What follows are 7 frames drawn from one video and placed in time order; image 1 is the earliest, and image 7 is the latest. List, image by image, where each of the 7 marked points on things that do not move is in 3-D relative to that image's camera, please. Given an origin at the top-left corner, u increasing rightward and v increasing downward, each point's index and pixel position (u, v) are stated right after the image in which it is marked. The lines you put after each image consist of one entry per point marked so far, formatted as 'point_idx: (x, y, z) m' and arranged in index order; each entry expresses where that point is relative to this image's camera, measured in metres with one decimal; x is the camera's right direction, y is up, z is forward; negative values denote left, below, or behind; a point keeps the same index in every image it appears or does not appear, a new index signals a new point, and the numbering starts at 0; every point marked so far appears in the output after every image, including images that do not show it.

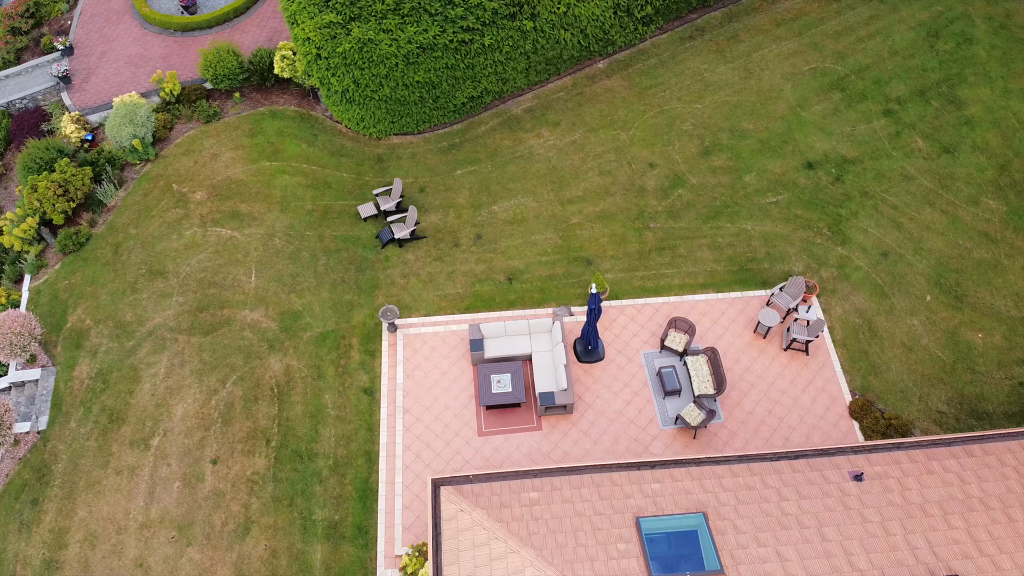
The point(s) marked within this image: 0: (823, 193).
0: (+6.8, +2.1, +18.5) m
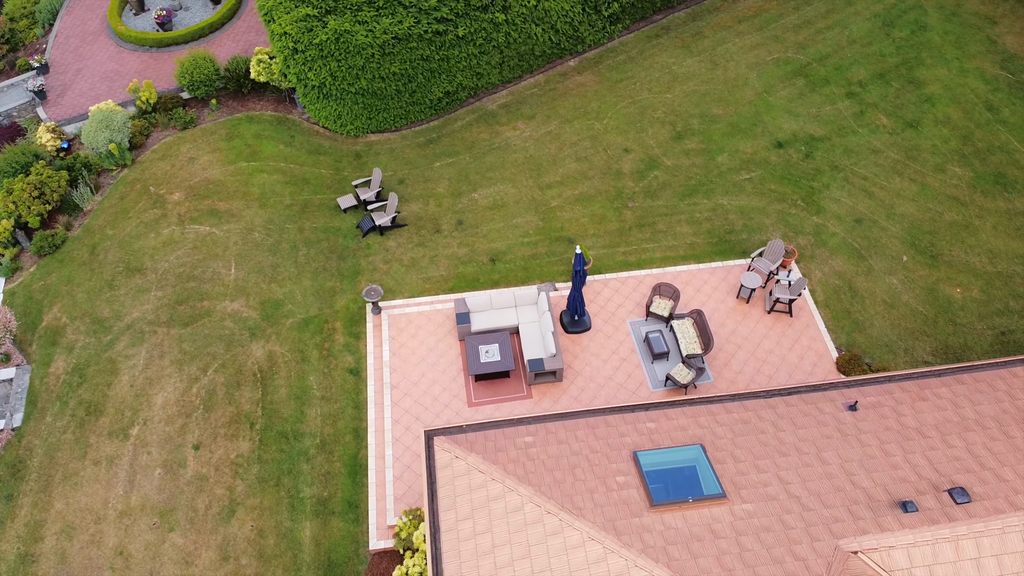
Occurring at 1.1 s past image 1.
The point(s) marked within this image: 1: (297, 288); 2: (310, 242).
0: (+6.3, +2.7, +18.9) m
1: (-4.4, 0.0, +17.4) m
2: (-4.3, +1.0, +18.1) m
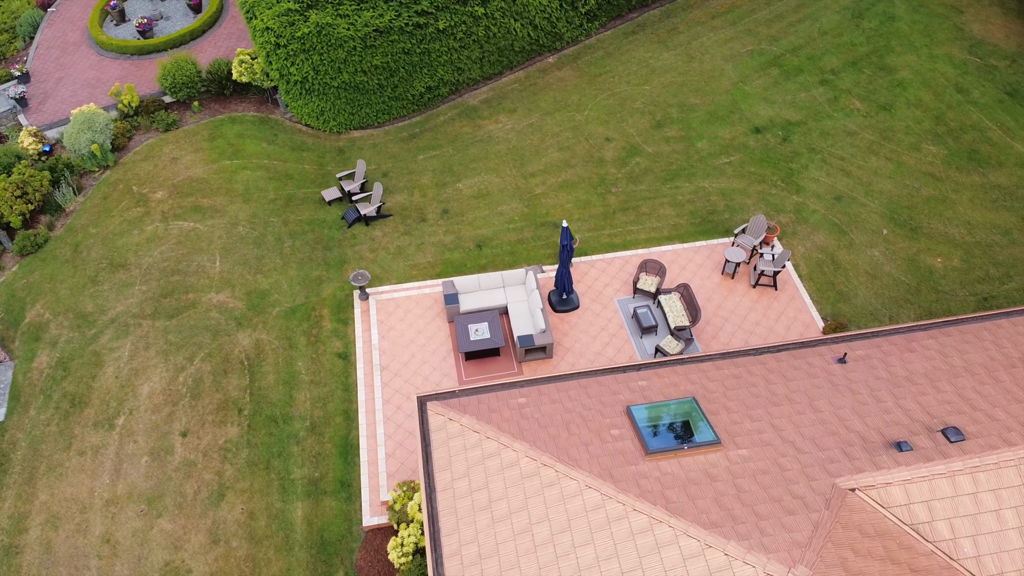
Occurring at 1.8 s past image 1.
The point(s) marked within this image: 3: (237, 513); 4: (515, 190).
0: (+5.9, +3.1, +19.2) m
1: (-4.7, +0.2, +17.4) m
2: (-4.7, +1.2, +18.1) m
3: (-4.6, -3.7, +14.0) m
4: (+0.1, +2.2, +18.7) m
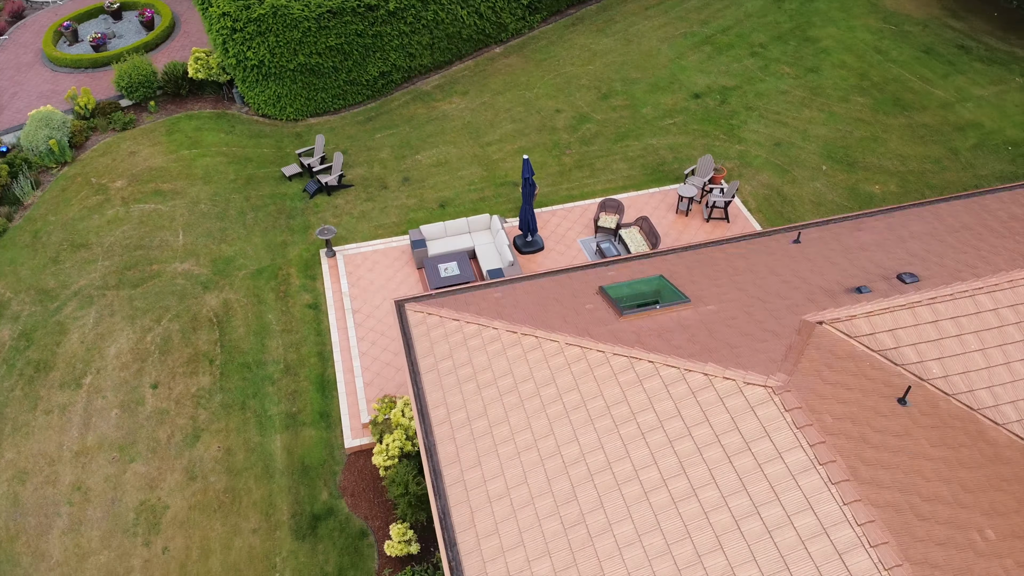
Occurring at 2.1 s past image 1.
0: (+4.8, +4.2, +20.2) m
1: (-5.5, +0.9, +17.5) m
2: (-5.5, +1.8, +18.3) m
3: (-4.9, -2.6, +13.8) m
4: (-0.9, +3.0, +19.3) m
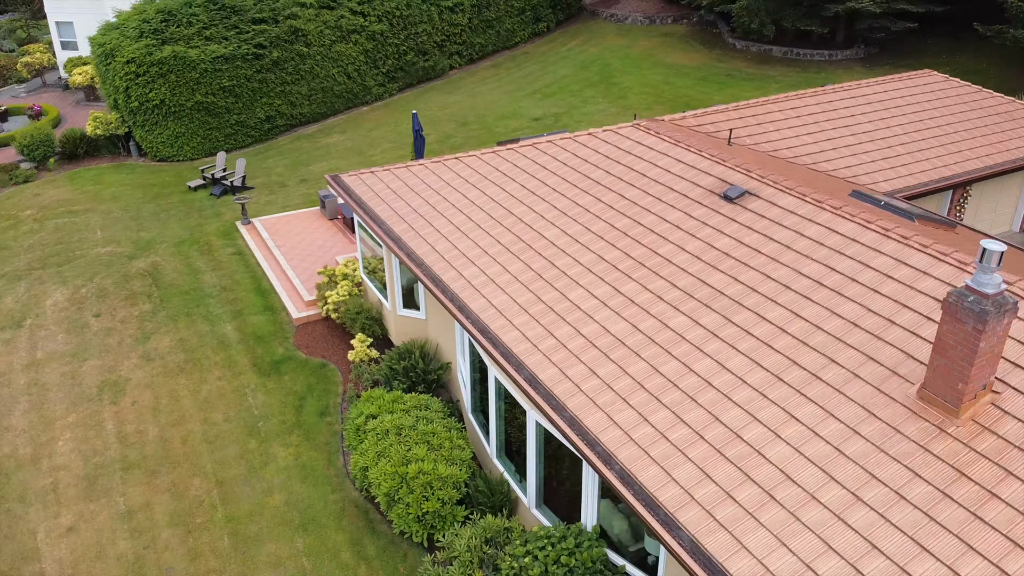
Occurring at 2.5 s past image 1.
0: (+1.2, +4.8, +24.8) m
1: (-7.9, +1.3, +19.2) m
2: (-8.2, +1.9, +20.2) m
3: (-6.1, -0.9, +14.9) m
4: (-4.1, +3.3, +22.4) m
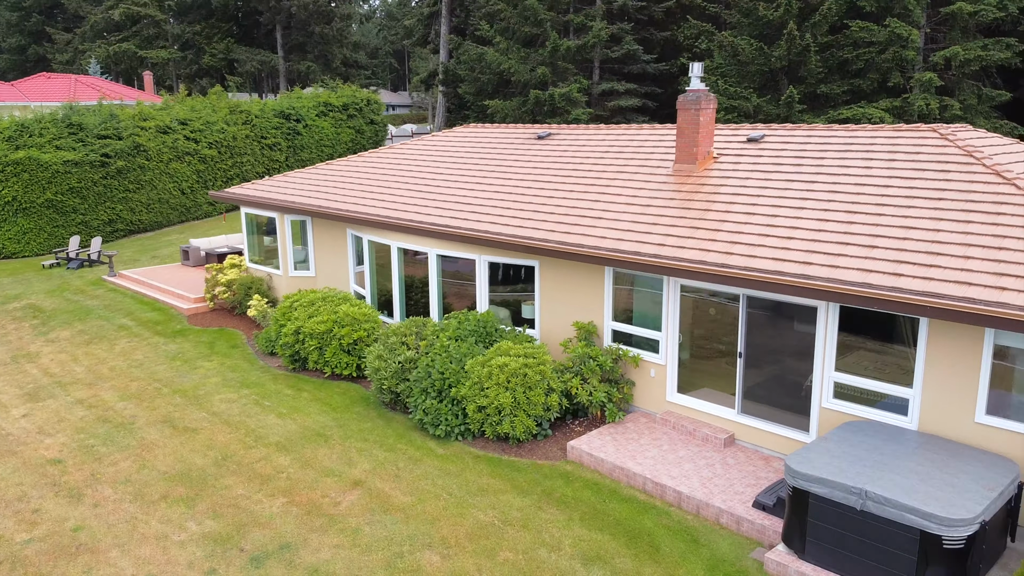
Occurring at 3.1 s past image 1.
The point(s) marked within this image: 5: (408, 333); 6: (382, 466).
0: (-4.8, +2.3, +29.1) m
1: (-11.7, 0.0, +20.6) m
2: (-12.4, +0.2, +21.7) m
3: (-8.7, -0.9, +16.5) m
4: (-9.1, +1.2, +25.1) m
5: (-1.5, -0.6, +12.0) m
6: (-1.5, -2.1, +10.0) m
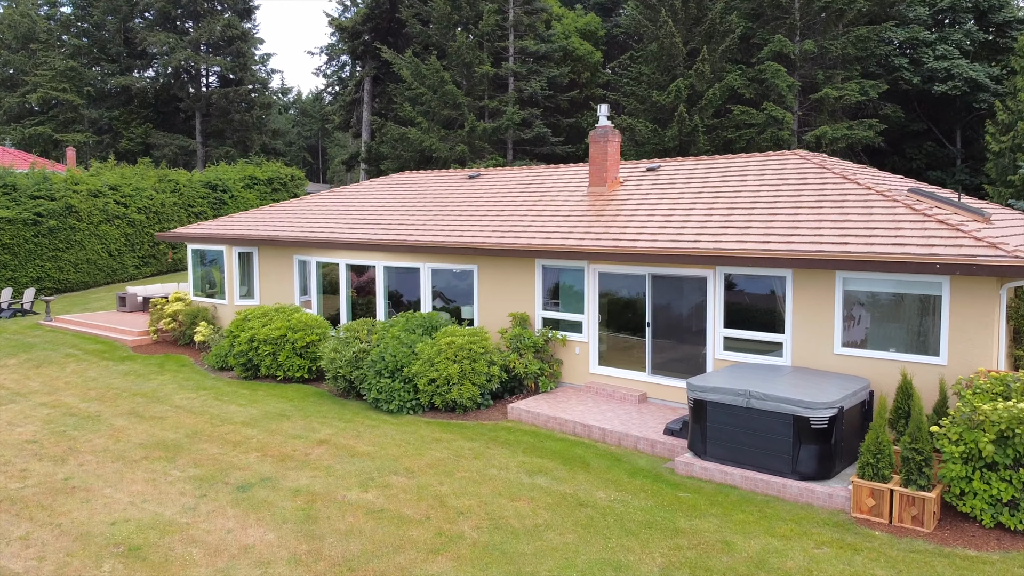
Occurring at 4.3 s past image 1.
0: (-7.6, +0.2, +30.3) m
1: (-13.6, -1.1, +20.9) m
2: (-14.3, -1.0, +21.9) m
3: (-10.1, -1.5, +17.1) m
4: (-11.5, -0.5, +25.8) m
5: (-2.4, -0.7, +13.5) m
6: (-2.2, -1.9, +11.3) m
